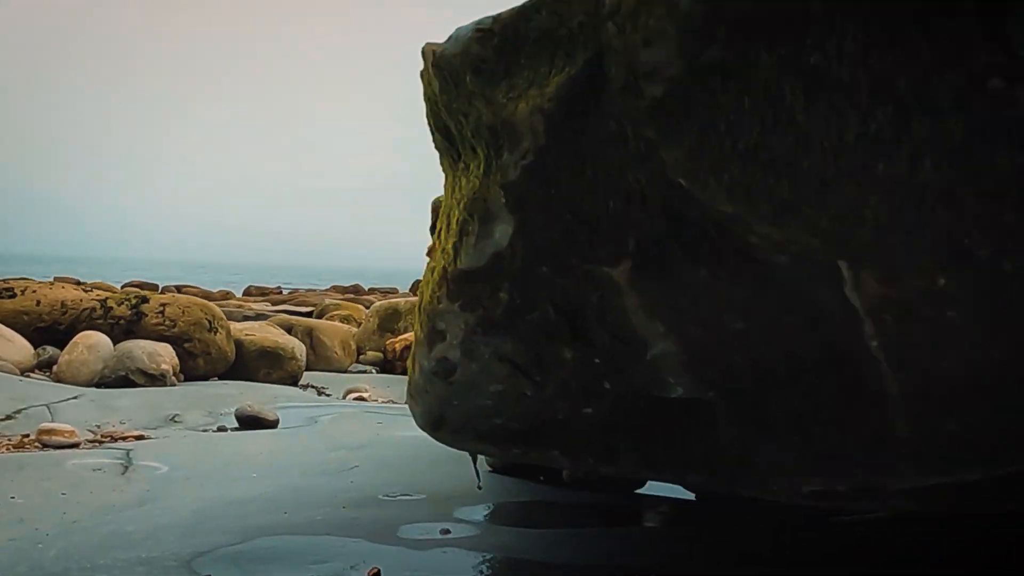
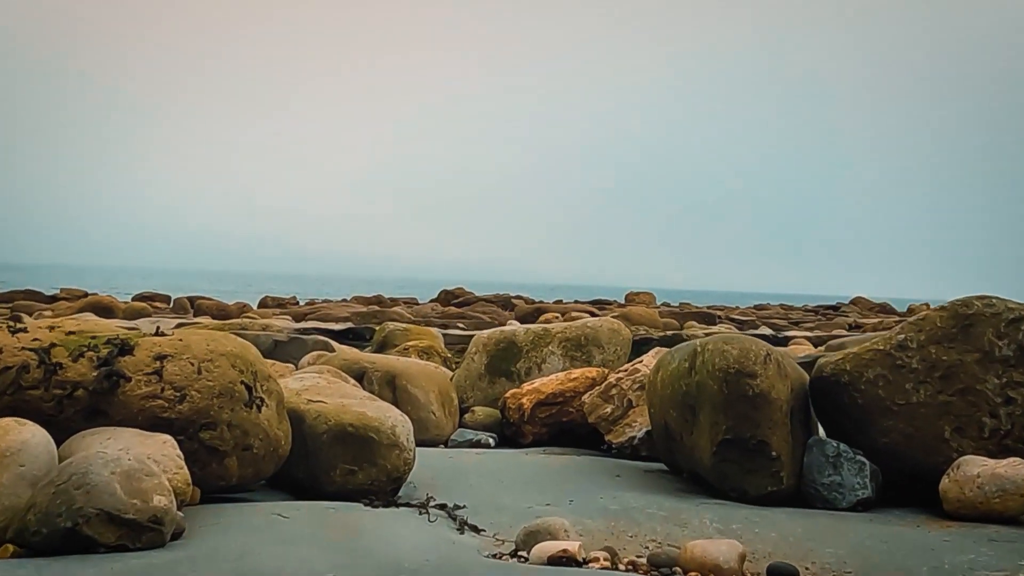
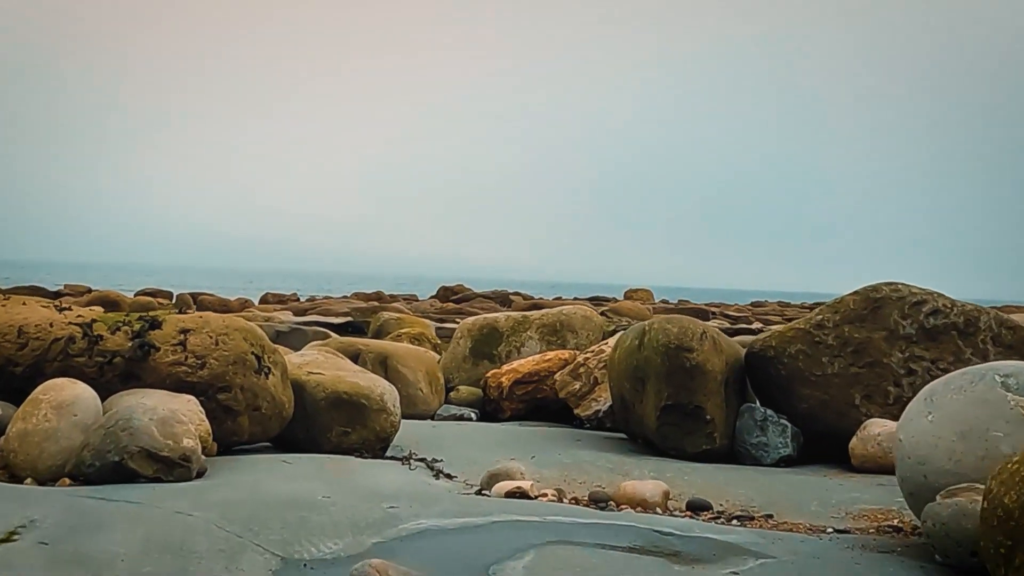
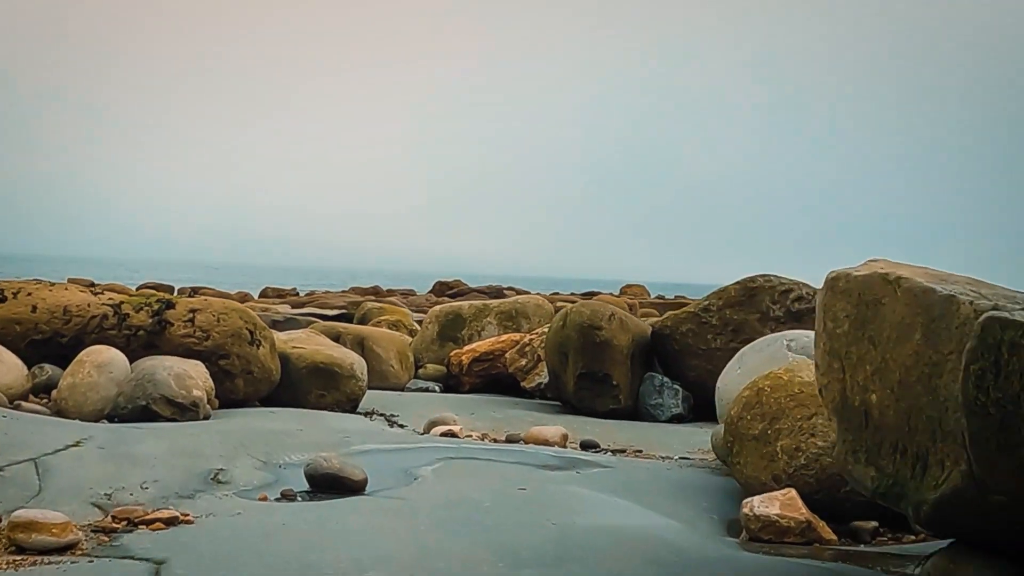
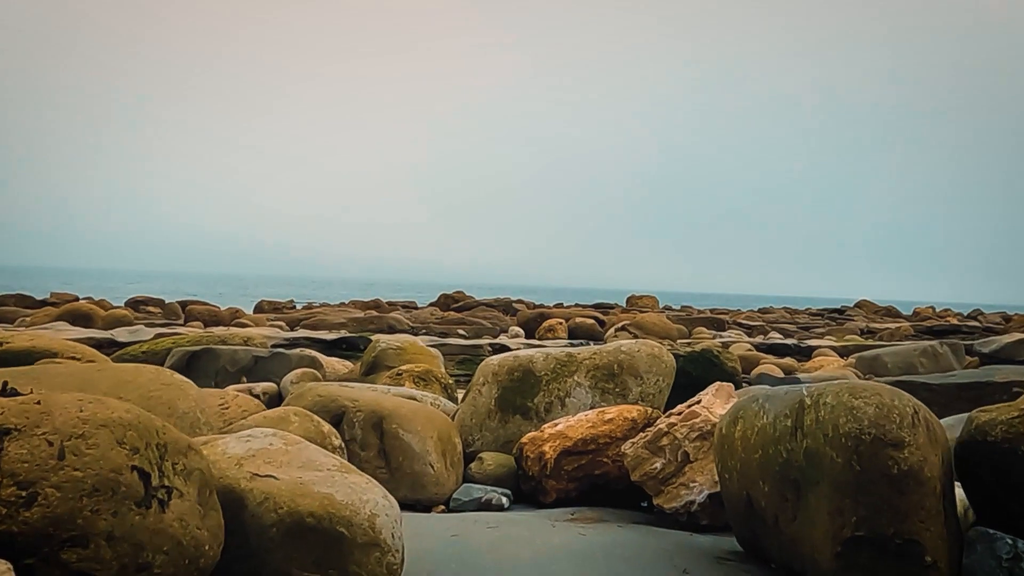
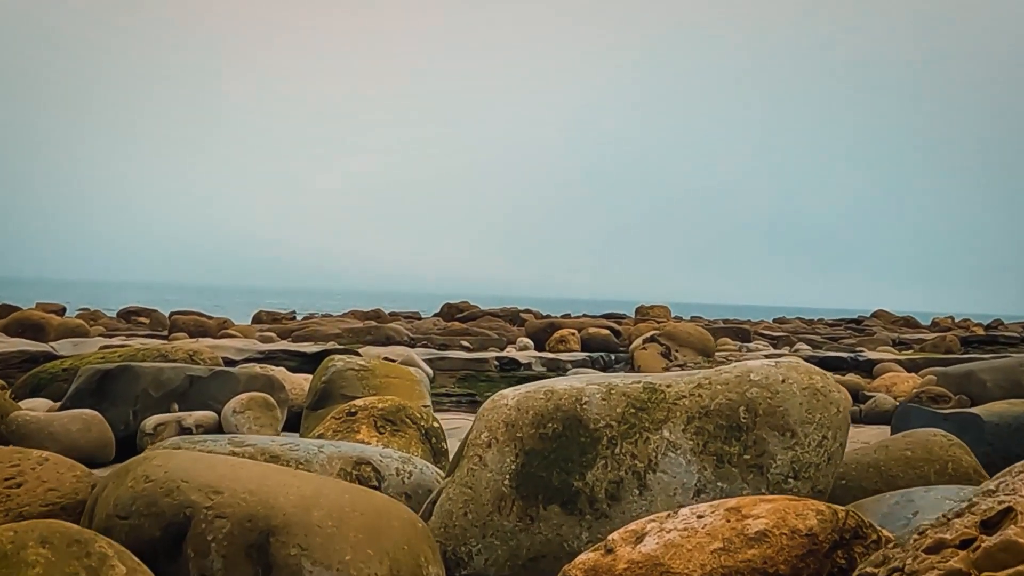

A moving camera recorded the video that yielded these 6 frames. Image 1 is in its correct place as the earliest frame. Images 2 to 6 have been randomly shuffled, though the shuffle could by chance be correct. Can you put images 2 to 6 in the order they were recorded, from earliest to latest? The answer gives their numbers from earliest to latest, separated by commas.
4, 3, 2, 5, 6
